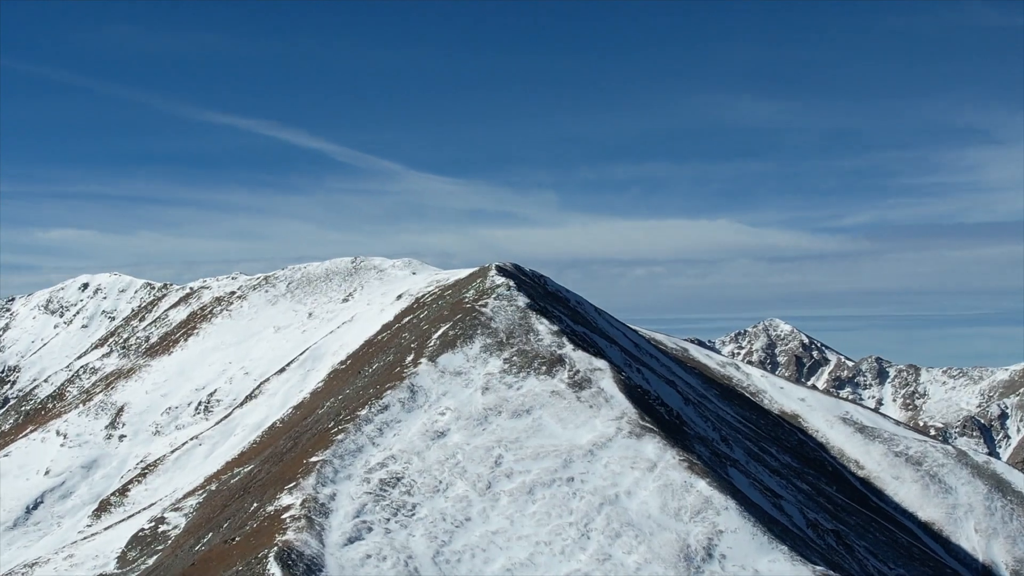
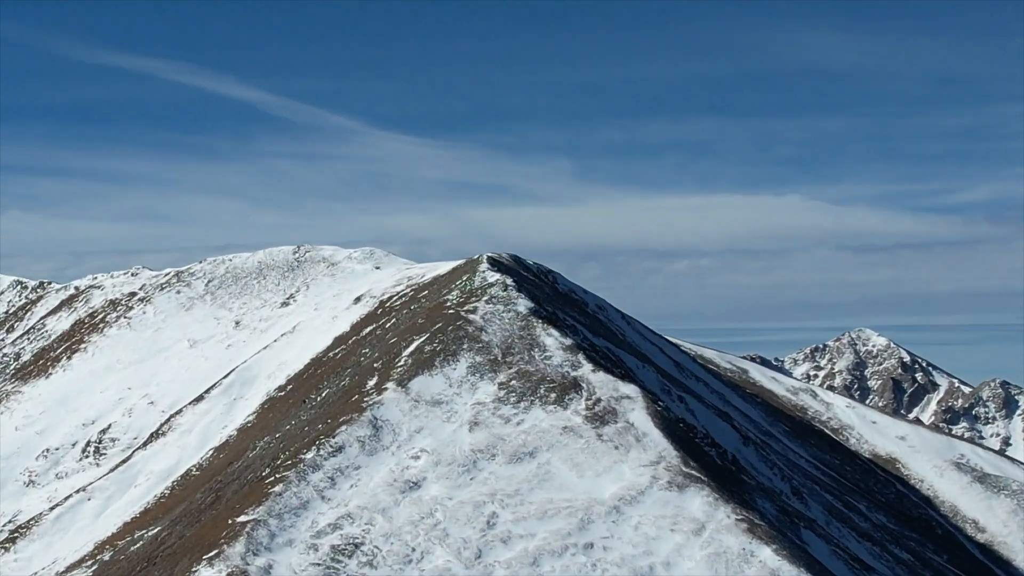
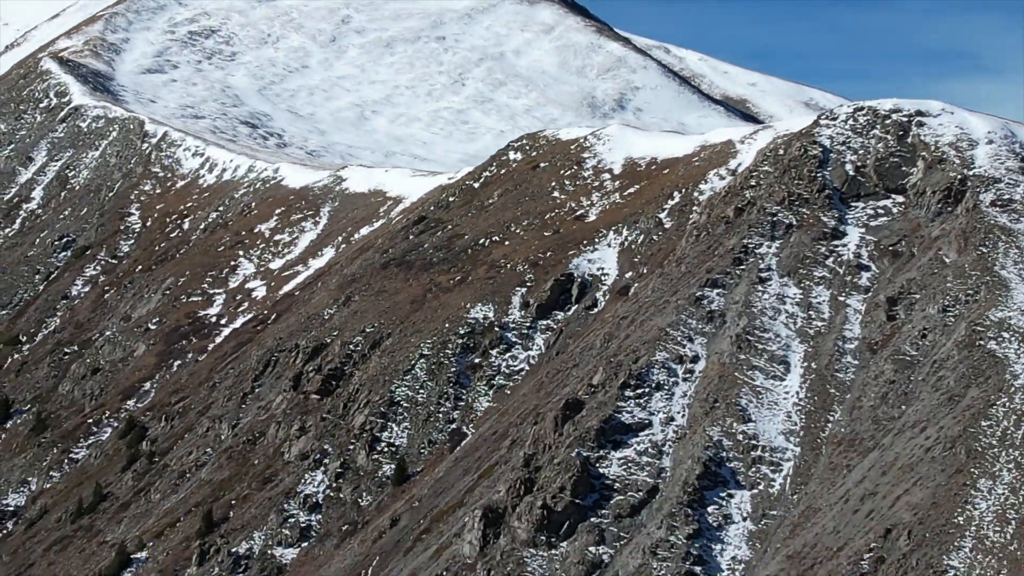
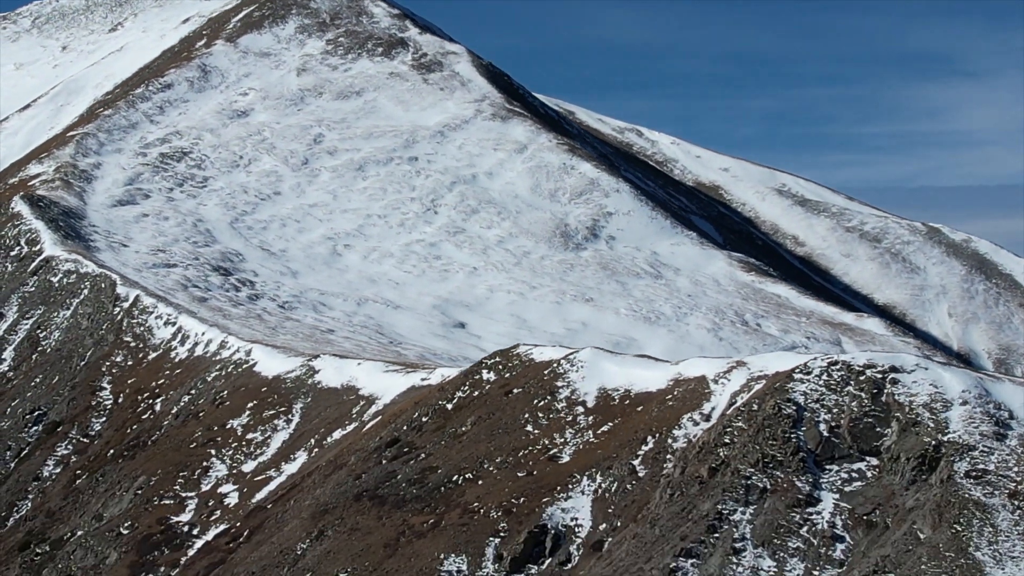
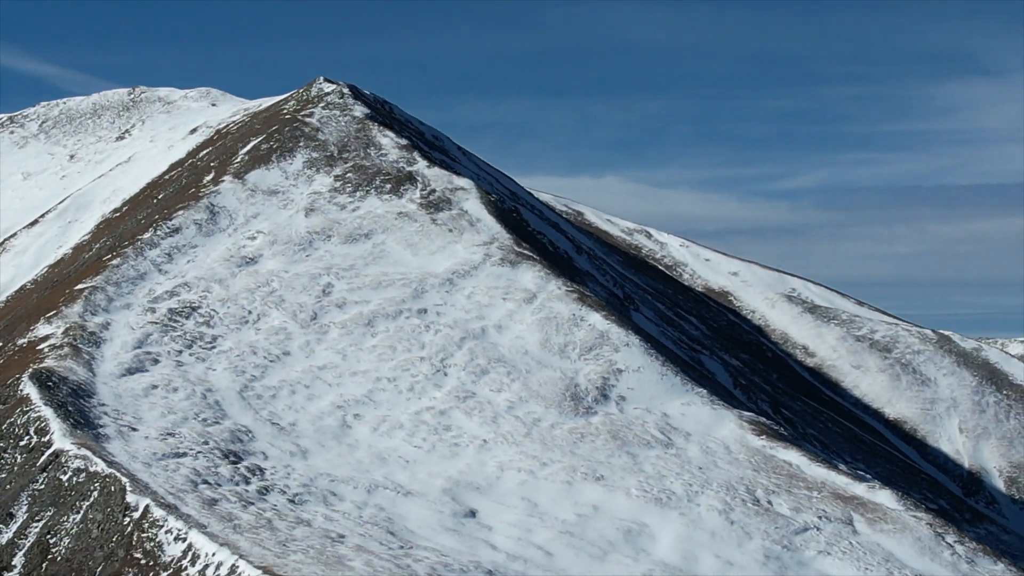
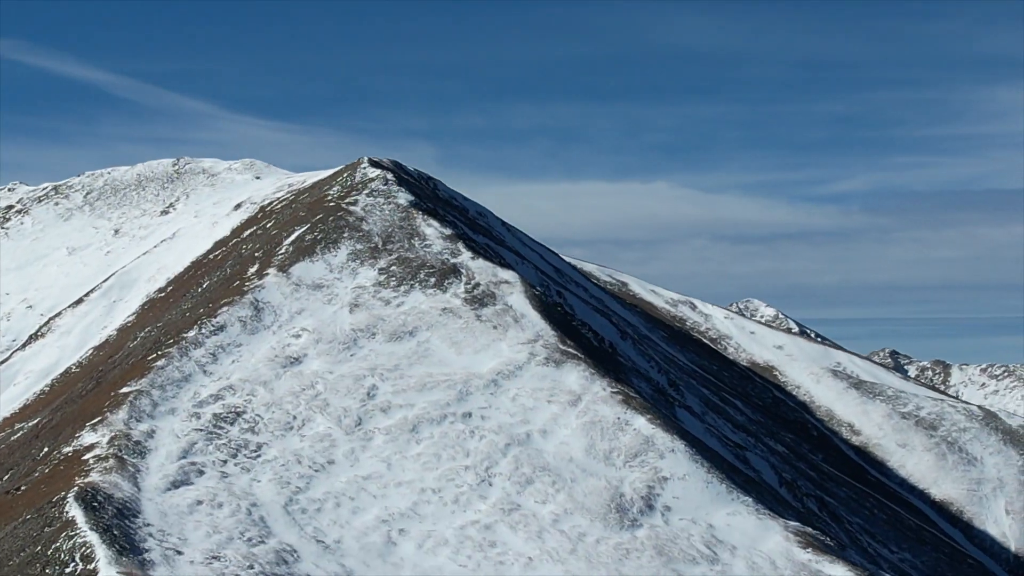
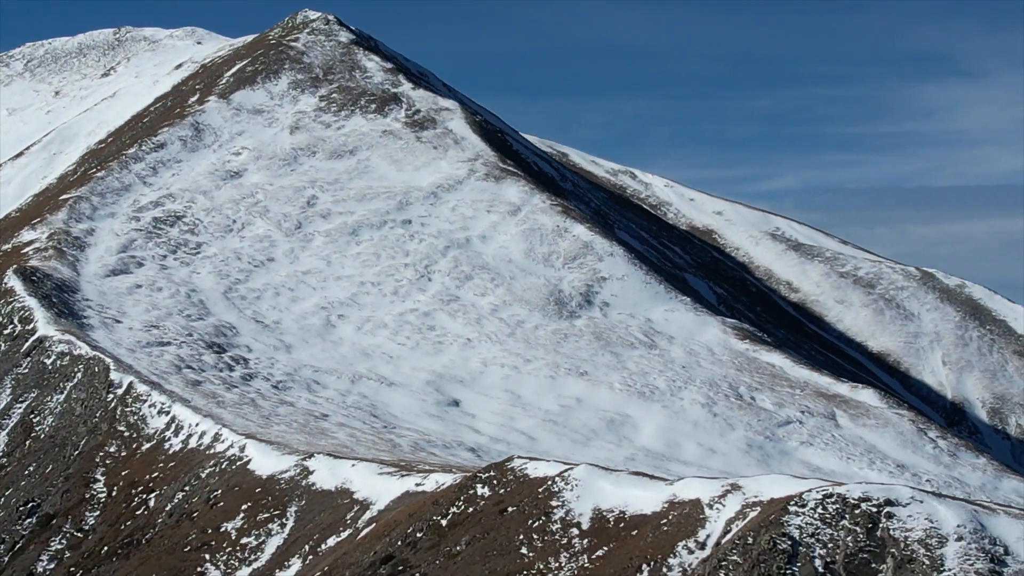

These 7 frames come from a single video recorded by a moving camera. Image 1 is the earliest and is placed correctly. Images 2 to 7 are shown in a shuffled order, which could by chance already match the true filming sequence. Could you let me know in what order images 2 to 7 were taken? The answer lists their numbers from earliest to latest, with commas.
2, 6, 5, 7, 4, 3
